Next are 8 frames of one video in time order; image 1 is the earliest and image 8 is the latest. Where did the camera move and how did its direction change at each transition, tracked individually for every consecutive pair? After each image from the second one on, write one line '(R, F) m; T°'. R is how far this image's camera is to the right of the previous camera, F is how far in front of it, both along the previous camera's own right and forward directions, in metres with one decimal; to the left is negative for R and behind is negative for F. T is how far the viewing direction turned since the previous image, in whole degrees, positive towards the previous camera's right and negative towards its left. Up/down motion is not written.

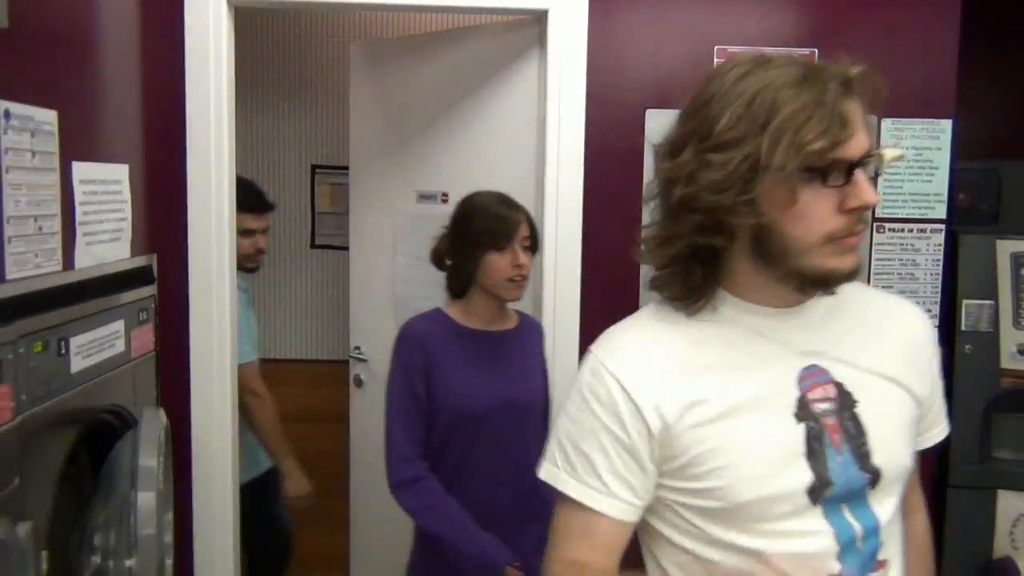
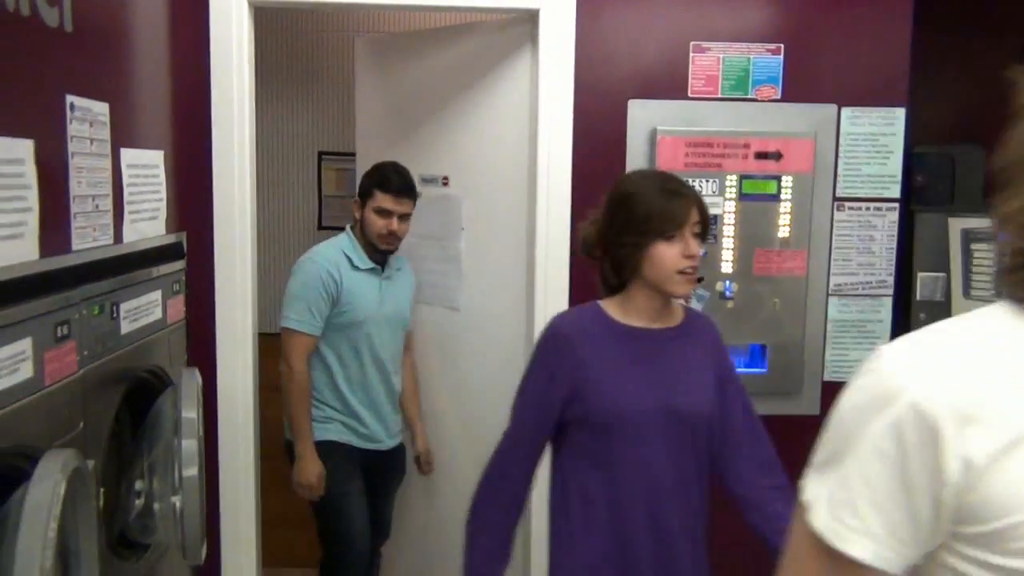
(0.0, -0.2) m; +1°
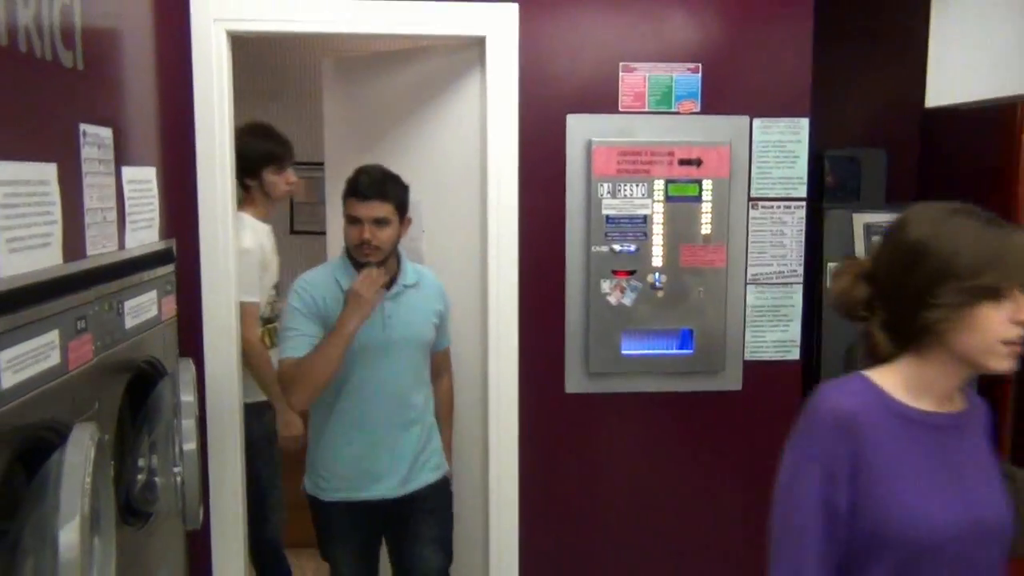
(0.0, -0.3) m; +2°
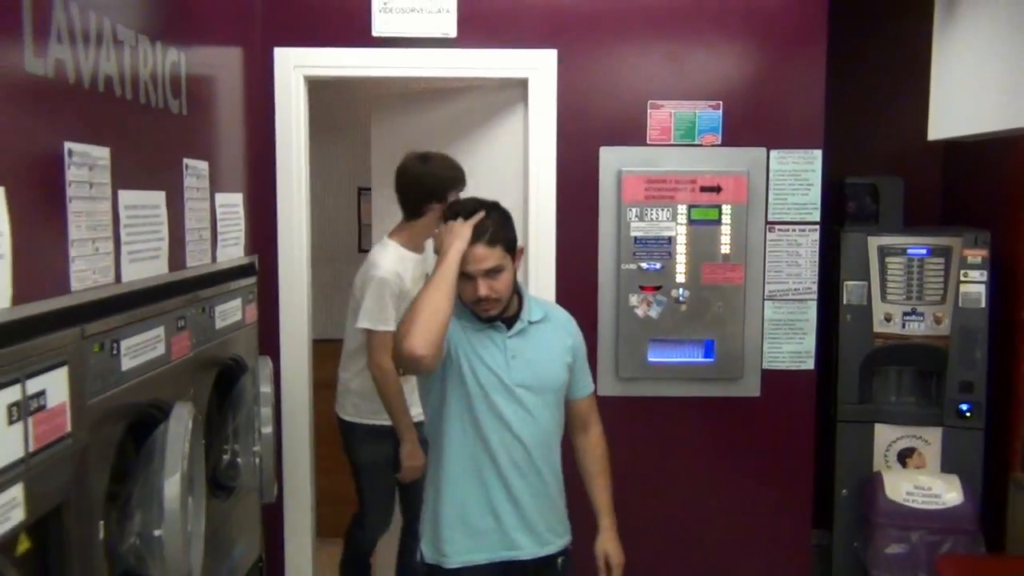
(+0.1, -0.3) m; -4°
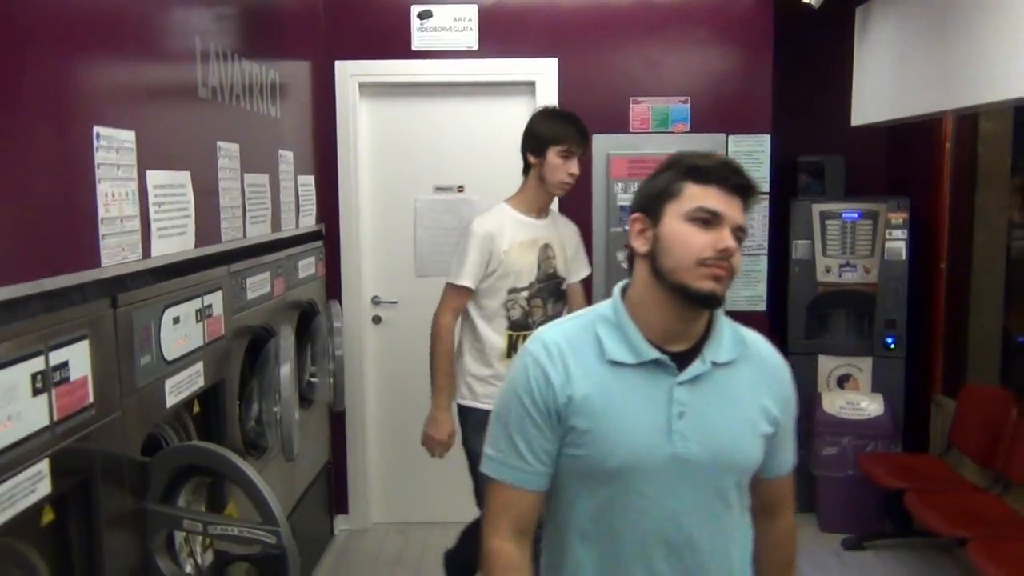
(0.0, -0.7) m; -2°
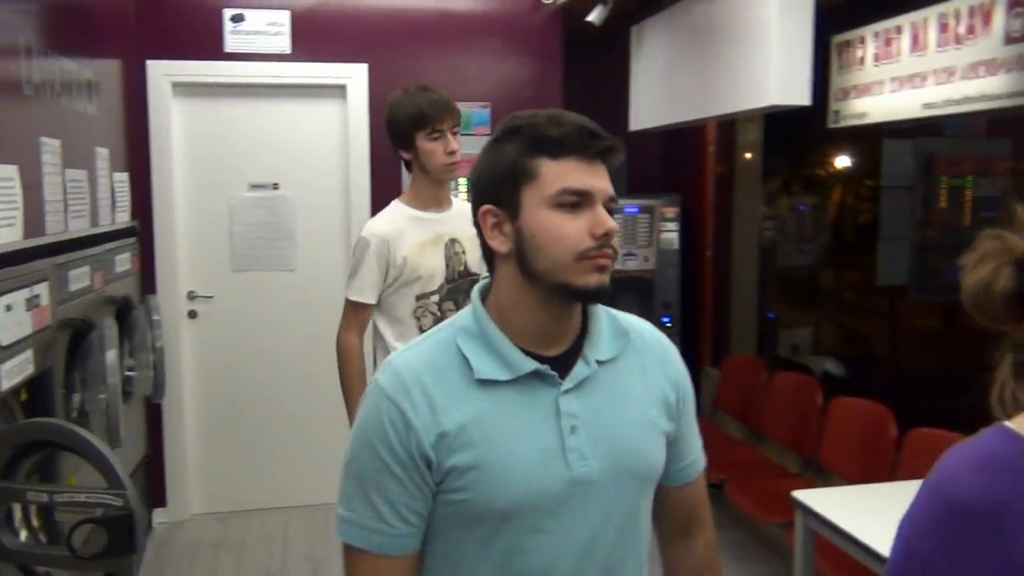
(0.0, -0.3) m; +12°
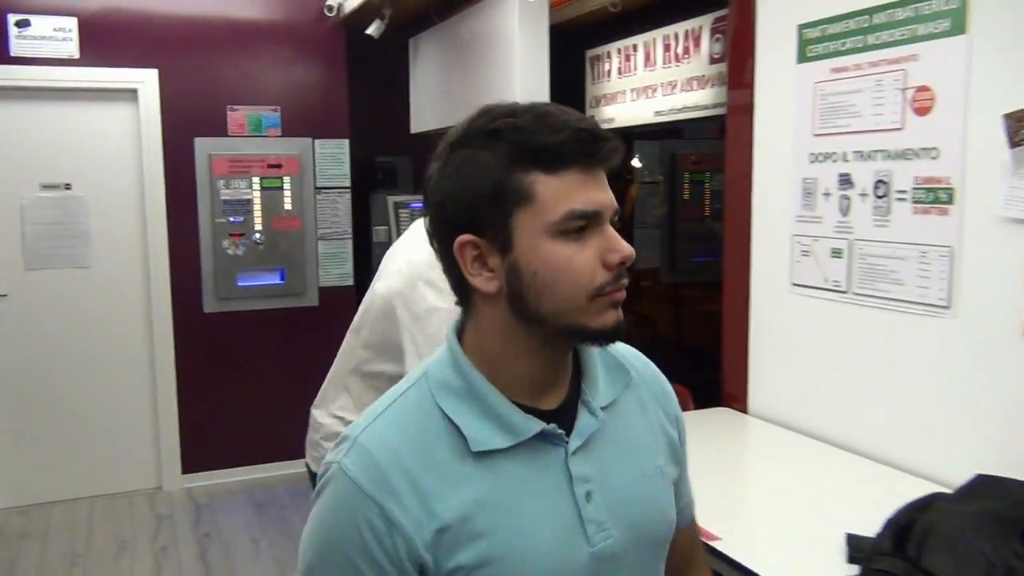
(+0.1, -0.4) m; +11°
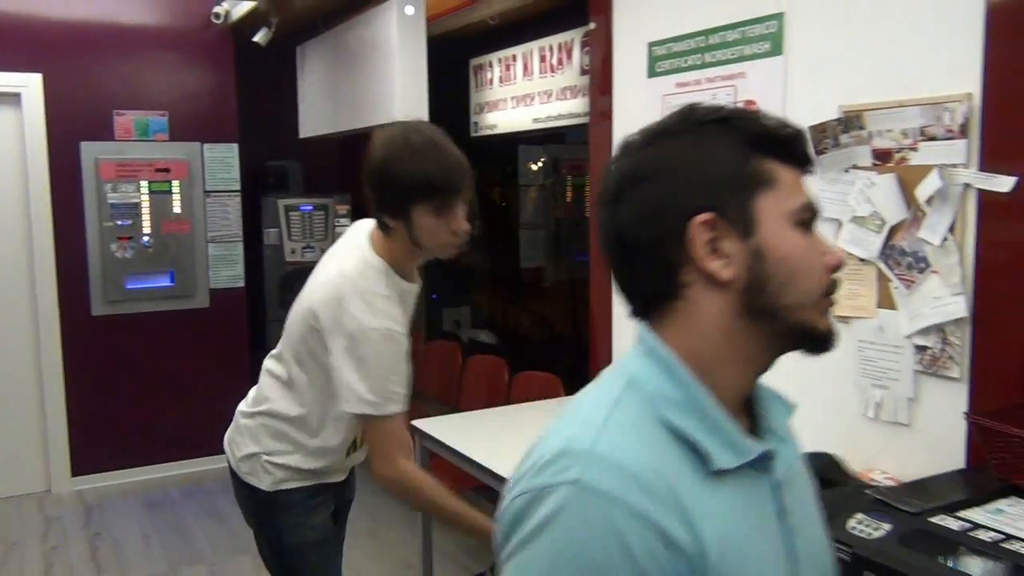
(+0.1, -0.2) m; +6°
